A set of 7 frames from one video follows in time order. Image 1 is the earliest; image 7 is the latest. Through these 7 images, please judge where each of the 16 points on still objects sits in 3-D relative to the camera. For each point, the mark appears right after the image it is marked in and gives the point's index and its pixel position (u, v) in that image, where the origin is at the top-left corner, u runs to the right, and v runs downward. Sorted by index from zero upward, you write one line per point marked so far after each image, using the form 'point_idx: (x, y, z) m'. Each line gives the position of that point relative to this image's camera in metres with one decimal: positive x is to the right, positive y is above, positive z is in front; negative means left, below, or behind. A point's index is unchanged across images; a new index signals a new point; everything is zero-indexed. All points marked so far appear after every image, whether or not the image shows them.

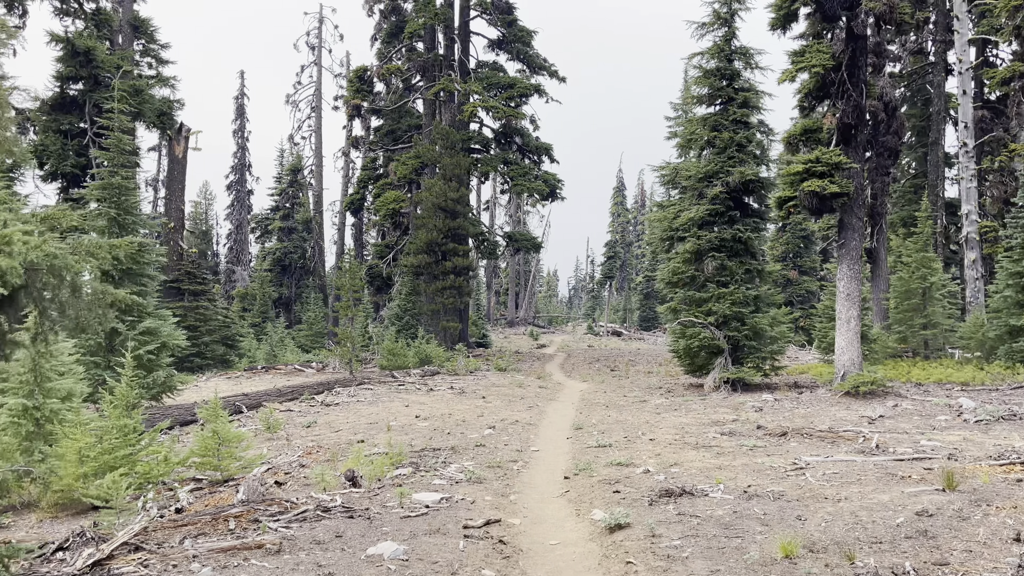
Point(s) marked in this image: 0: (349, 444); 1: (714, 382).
0: (-2.1, -2.0, +9.9) m
1: (+3.8, -1.8, +14.9) m
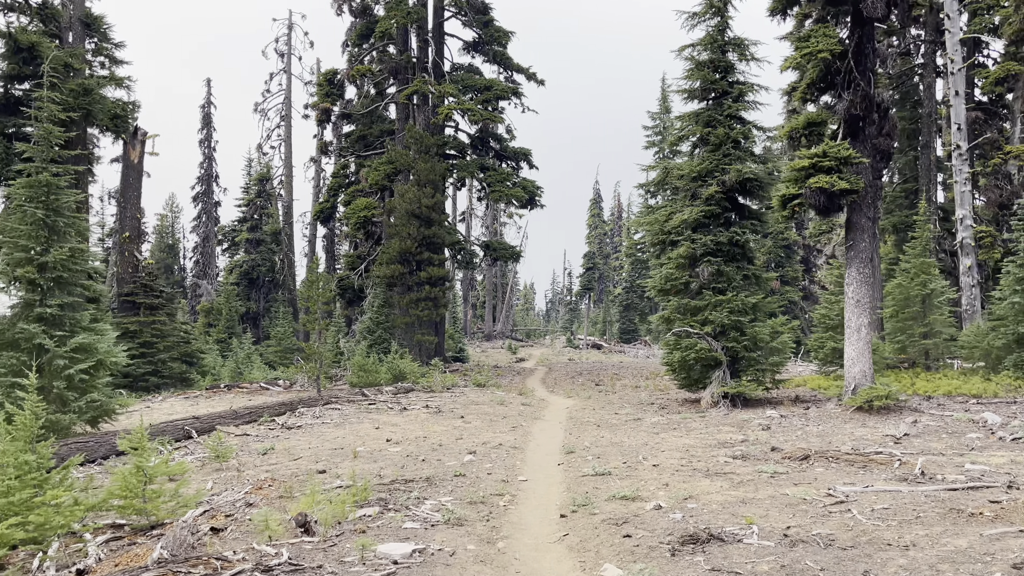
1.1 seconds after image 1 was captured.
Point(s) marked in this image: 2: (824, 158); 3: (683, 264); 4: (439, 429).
0: (-2.2, -2.0, +8.6) m
1: (+3.5, -1.9, +13.8) m
2: (+4.7, +2.0, +11.8) m
3: (+3.1, +0.4, +14.4) m
4: (-1.1, -2.1, +11.8) m
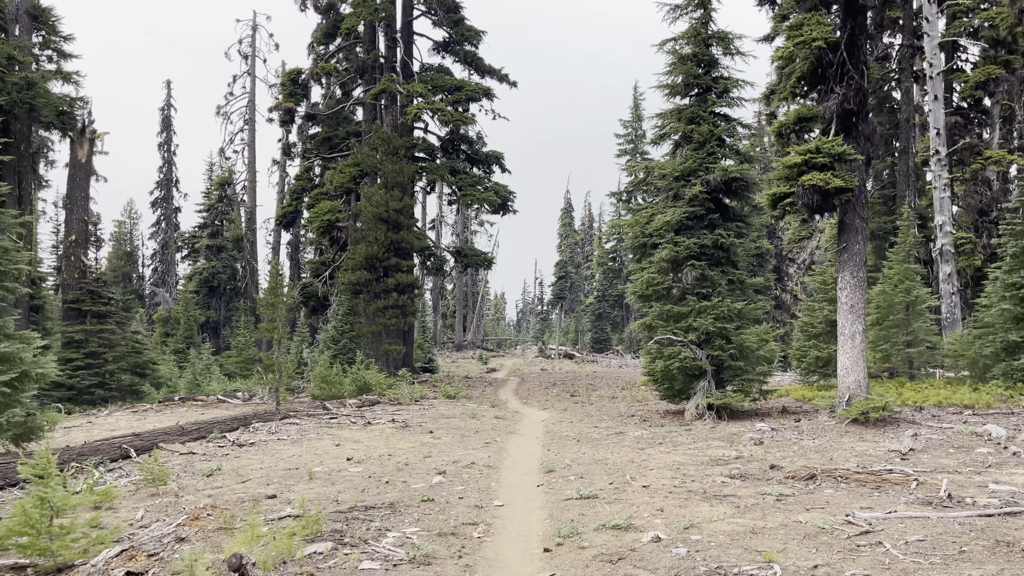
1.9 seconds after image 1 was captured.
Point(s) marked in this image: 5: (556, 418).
0: (-2.5, -2.1, +7.6) m
1: (+3.0, -2.0, +13.0) m
2: (+4.3, +1.9, +11.1) m
3: (+2.7, +0.3, +13.6) m
4: (-1.5, -2.2, +10.8) m
5: (+0.8, -2.4, +14.4) m
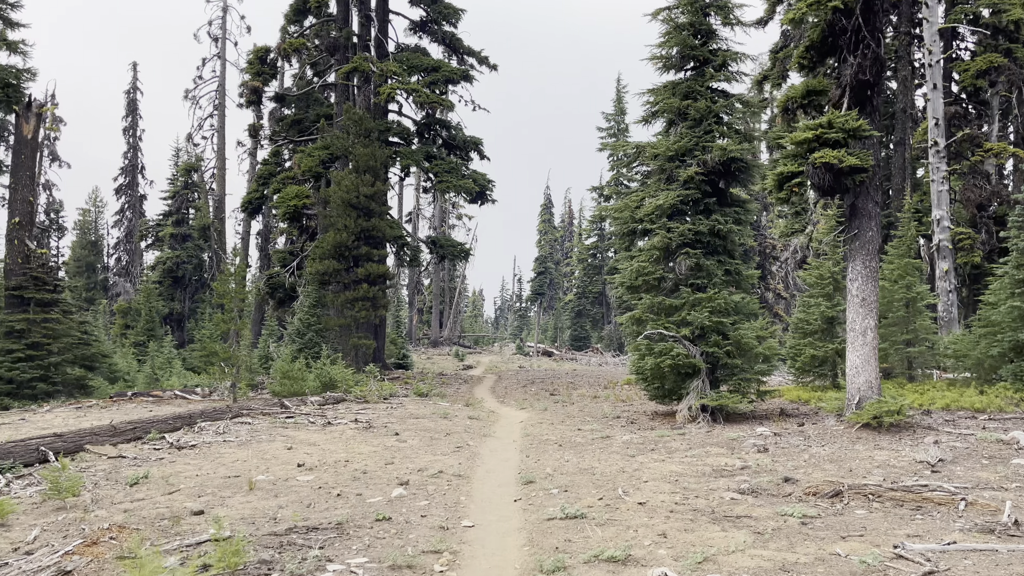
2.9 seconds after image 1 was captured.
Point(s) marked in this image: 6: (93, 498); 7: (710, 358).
0: (-2.7, -1.9, +6.3) m
1: (+2.7, -1.9, +11.9) m
2: (+4.0, +2.0, +10.0) m
3: (+2.3, +0.5, +12.5) m
4: (-1.8, -2.0, +9.6) m
5: (+0.4, -2.2, +13.2) m
6: (-3.9, -1.9, +7.2) m
7: (+3.0, -1.1, +11.9) m
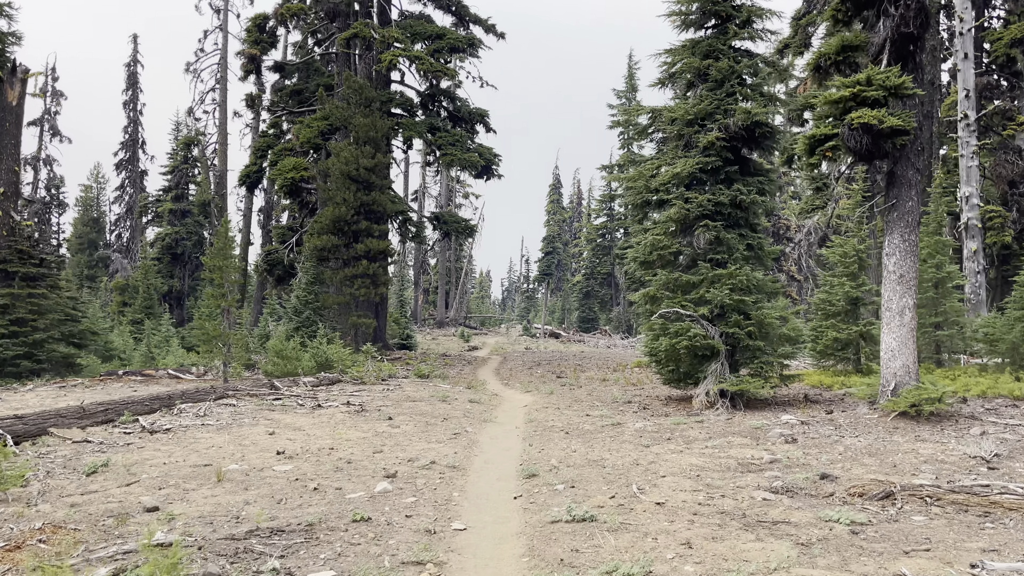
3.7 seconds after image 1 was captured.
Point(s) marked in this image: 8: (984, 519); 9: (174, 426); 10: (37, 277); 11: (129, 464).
0: (-2.7, -1.6, +5.5) m
1: (+2.7, -1.5, +11.0) m
2: (+4.1, +2.3, +9.0) m
3: (+2.4, +0.9, +11.5) m
4: (-1.8, -1.7, +8.8) m
5: (+0.5, -1.8, +12.4) m
6: (-3.9, -1.6, +6.4) m
7: (+3.1, -0.7, +11.0) m
8: (+3.0, -1.4, +4.9) m
9: (-4.1, -1.7, +9.5) m
10: (-11.0, +0.3, +18.2) m
11: (-3.6, -1.7, +7.5) m
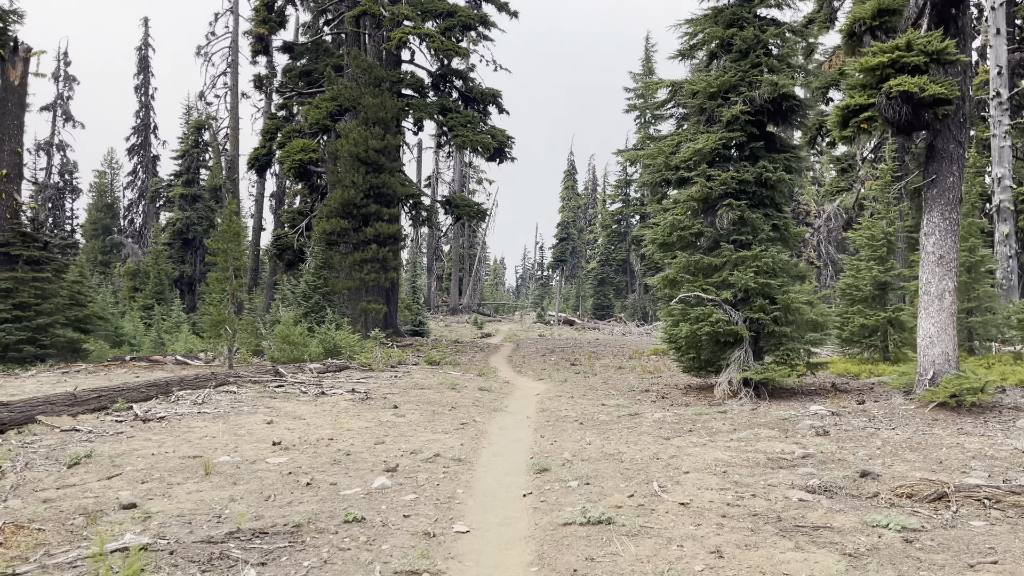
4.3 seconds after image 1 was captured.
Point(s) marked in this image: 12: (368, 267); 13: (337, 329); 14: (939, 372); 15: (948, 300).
0: (-2.7, -1.5, +5.1) m
1: (+2.9, -1.3, +10.4) m
2: (+4.2, +2.5, +8.4) m
3: (+2.5, +1.1, +10.9) m
4: (-1.7, -1.5, +8.3) m
5: (+0.6, -1.6, +11.9) m
6: (-3.8, -1.5, +6.0) m
7: (+3.2, -0.5, +10.4) m
8: (+3.0, -1.3, +4.3) m
9: (-4.0, -1.5, +9.1) m
10: (-10.7, +0.6, +17.8) m
11: (-3.5, -1.5, +7.0) m
12: (-3.6, +0.5, +19.7) m
13: (-3.8, -0.9, +17.3) m
14: (+4.8, -0.9, +8.8) m
15: (+4.9, -0.1, +8.8) m
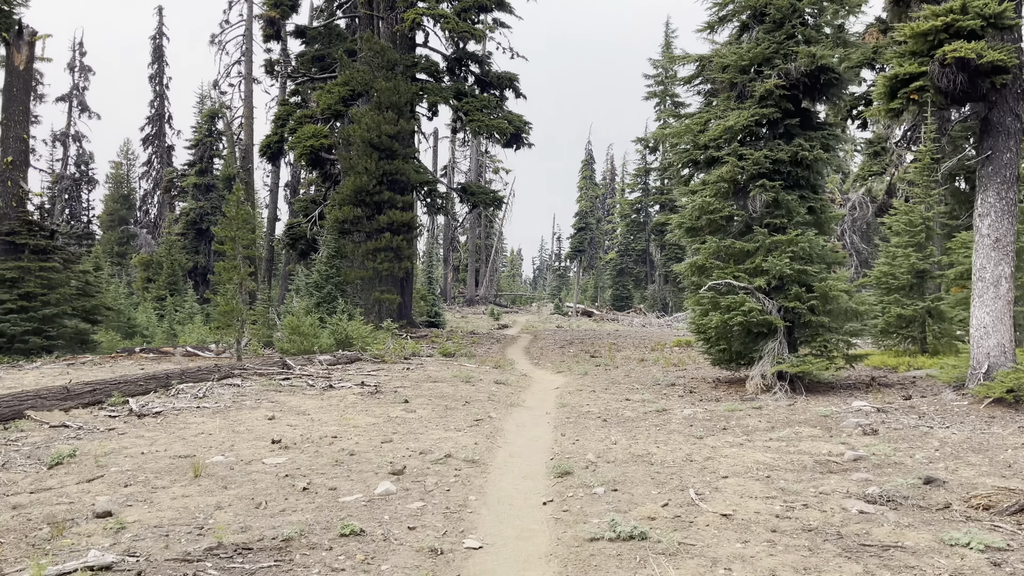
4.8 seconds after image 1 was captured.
0: (-2.6, -1.4, +4.5) m
1: (+3.1, -1.1, +9.8) m
2: (+4.4, +2.6, +7.6) m
3: (+2.8, +1.3, +10.3) m
4: (-1.5, -1.3, +7.7) m
5: (+0.9, -1.4, +11.2) m
6: (-3.7, -1.4, +5.5) m
7: (+3.4, -0.3, +9.8) m
8: (+3.1, -1.2, +3.7) m
9: (-3.8, -1.3, +8.6) m
10: (-10.3, +0.8, +17.4) m
11: (-3.4, -1.4, +6.5) m
12: (-3.2, +0.8, +19.2) m
13: (-3.5, -0.7, +16.8) m
14: (+5.0, -0.8, +8.1) m
15: (+5.0, 0.0, +8.0) m
